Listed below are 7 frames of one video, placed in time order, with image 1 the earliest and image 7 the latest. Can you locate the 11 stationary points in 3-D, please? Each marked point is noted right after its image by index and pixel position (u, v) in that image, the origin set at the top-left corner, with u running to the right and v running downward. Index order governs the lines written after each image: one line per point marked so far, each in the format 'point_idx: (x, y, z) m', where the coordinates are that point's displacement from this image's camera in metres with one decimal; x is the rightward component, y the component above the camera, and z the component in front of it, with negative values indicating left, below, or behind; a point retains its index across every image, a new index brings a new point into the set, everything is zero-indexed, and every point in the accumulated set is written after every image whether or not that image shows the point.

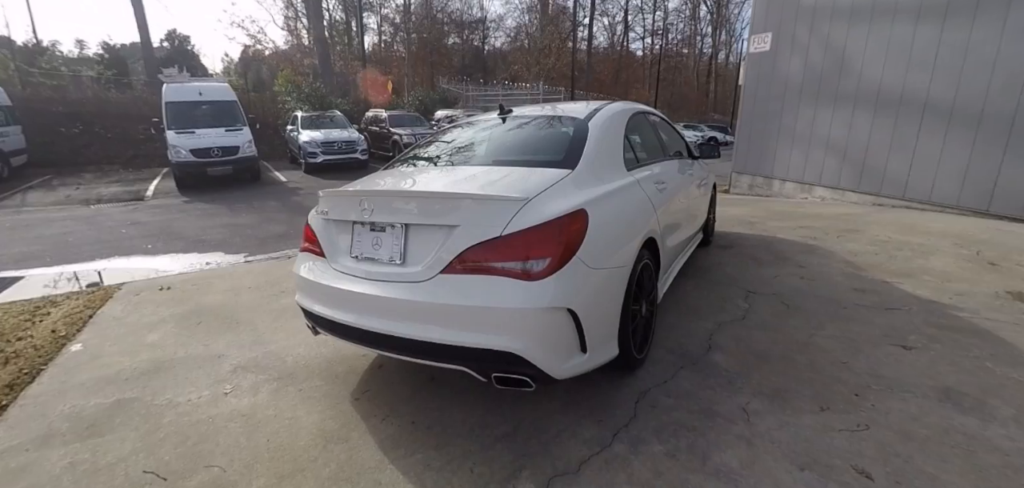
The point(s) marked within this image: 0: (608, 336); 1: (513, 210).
0: (+0.5, -0.4, +2.3) m
1: (0.0, +0.1, +2.1) m
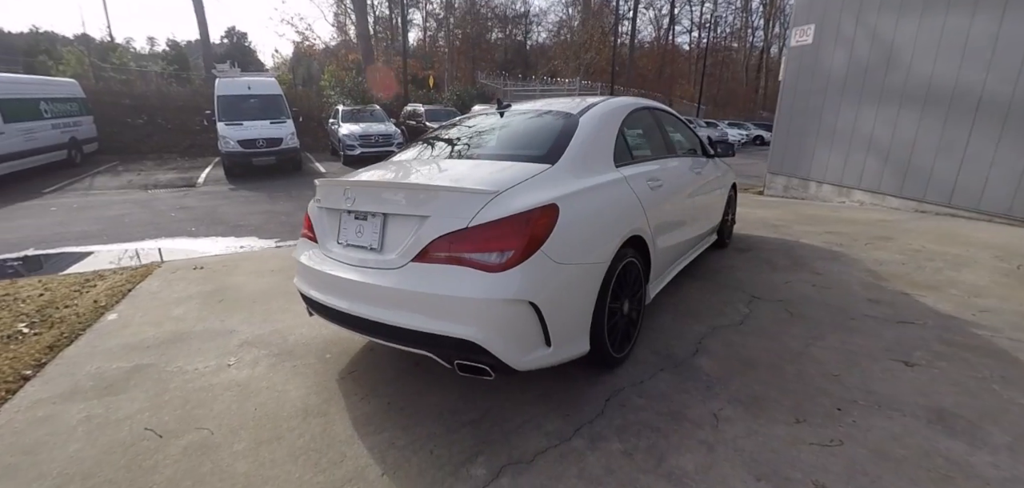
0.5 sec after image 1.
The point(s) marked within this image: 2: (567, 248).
0: (+0.3, -0.4, +2.4) m
1: (-0.2, +0.2, +2.2) m
2: (+0.3, 0.0, +2.2) m
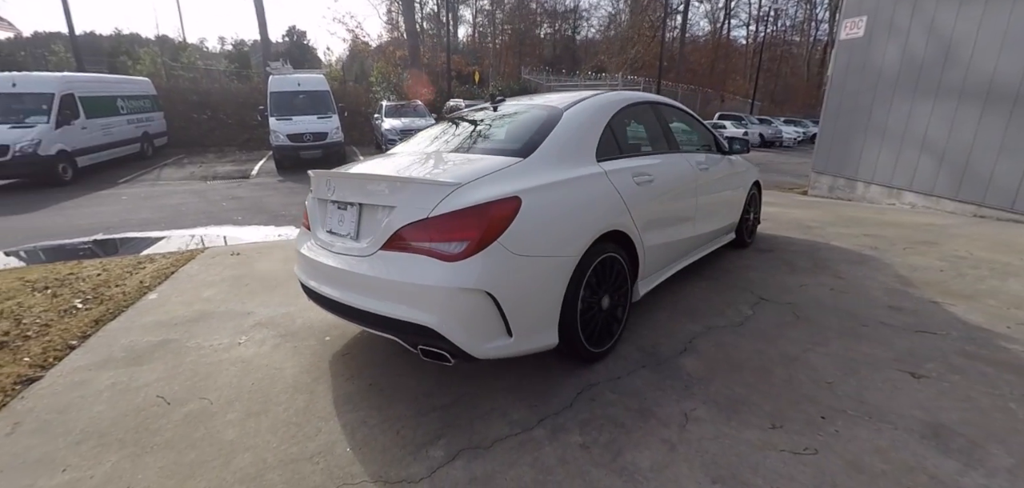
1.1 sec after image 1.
0: (+0.2, -0.4, +2.4) m
1: (-0.3, +0.2, +2.3) m
2: (+0.1, 0.0, +2.3) m
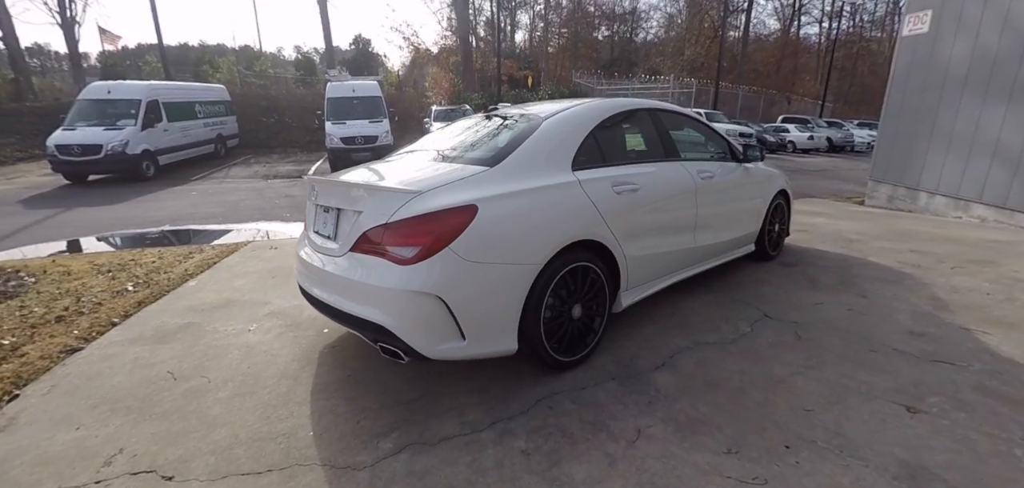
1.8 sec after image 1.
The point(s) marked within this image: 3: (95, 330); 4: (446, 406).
0: (-0.1, -0.4, +2.5) m
1: (-0.5, +0.2, +2.4) m
2: (-0.1, 0.0, +2.3) m
3: (-3.0, -0.6, +3.5) m
4: (-0.3, -0.9, +2.6) m
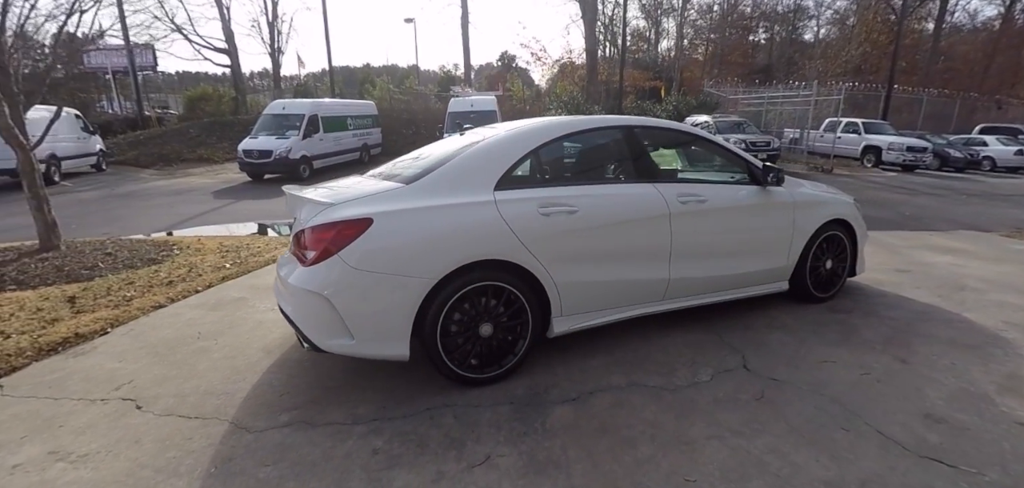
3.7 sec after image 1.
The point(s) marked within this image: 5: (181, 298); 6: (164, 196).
0: (-0.7, -0.5, +2.6) m
1: (-1.1, +0.2, +2.7) m
2: (-0.7, -0.1, +2.5) m
3: (-3.1, -0.5, +4.6) m
4: (-0.9, -0.9, +2.8) m
5: (-3.0, -0.5, +4.5) m
6: (-6.7, +0.9, +9.4) m
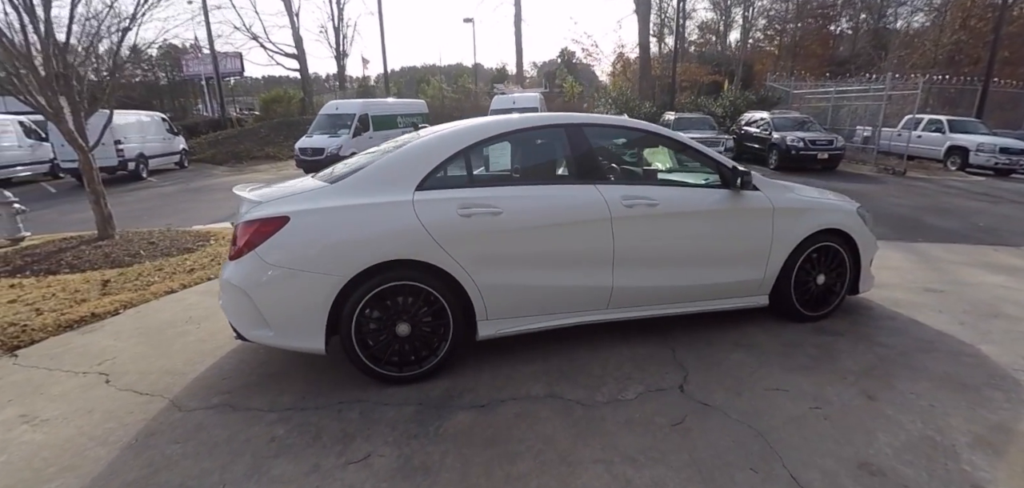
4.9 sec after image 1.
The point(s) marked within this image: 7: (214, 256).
0: (-1.1, -0.5, +2.7) m
1: (-1.5, +0.2, +2.8) m
2: (-1.2, 0.0, +2.6) m
3: (-3.2, -0.4, +5.0) m
4: (-1.4, -0.9, +2.9) m
5: (-3.2, -0.4, +4.9) m
6: (-6.0, +1.2, +10.3) m
7: (-3.5, -0.1, +5.7) m
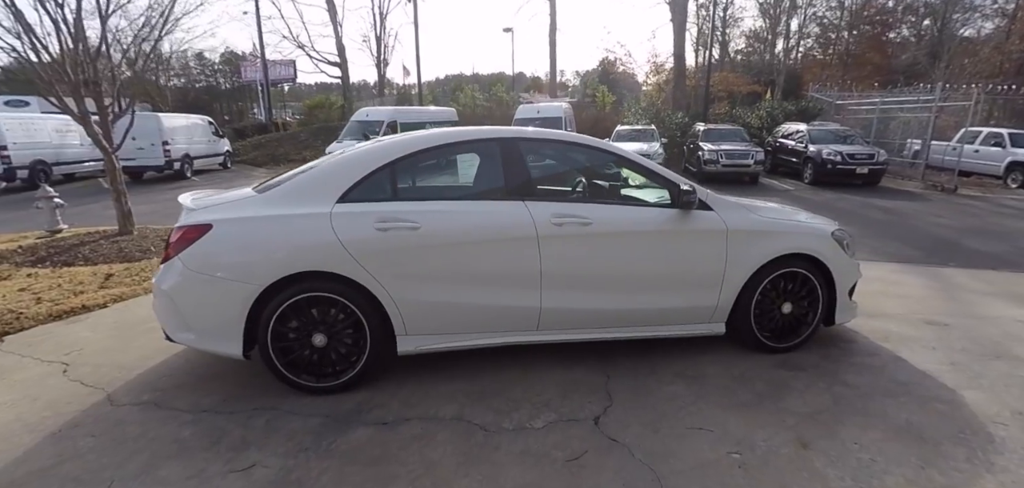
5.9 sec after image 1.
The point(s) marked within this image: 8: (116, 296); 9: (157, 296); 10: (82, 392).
0: (-1.6, -0.5, +2.7) m
1: (-1.9, +0.2, +2.9) m
2: (-1.7, -0.1, +2.7) m
3: (-3.4, -0.3, +5.2) m
4: (-1.9, -0.9, +3.0) m
5: (-3.4, -0.4, +5.1) m
6: (-5.6, +1.2, +10.9) m
7: (-3.6, -0.1, +6.0) m
8: (-3.8, -0.5, +4.6) m
9: (-2.0, -0.3, +2.8) m
10: (-2.7, -0.9, +3.1) m
